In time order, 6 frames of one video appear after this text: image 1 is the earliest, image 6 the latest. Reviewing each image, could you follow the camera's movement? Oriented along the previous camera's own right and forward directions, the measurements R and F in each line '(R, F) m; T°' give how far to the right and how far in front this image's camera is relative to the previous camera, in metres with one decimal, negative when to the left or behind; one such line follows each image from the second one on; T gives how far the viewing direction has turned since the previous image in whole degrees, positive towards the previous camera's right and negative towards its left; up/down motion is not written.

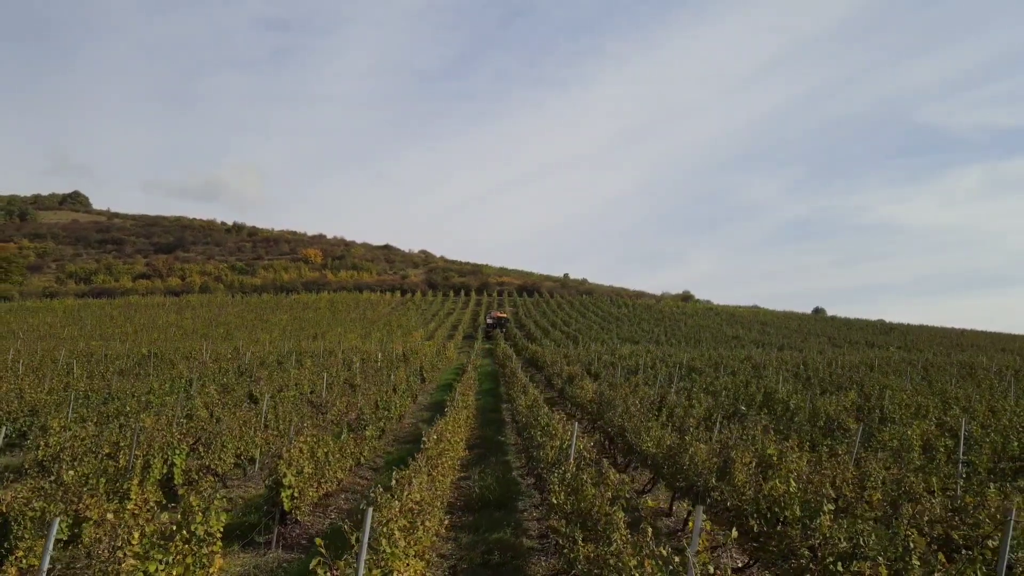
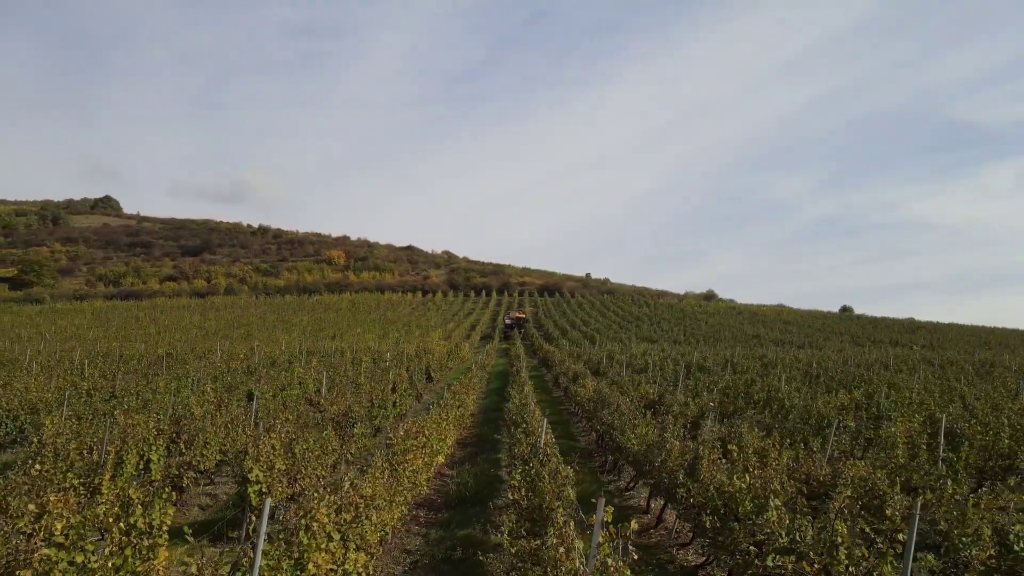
(+0.6, 0.0) m; -1°
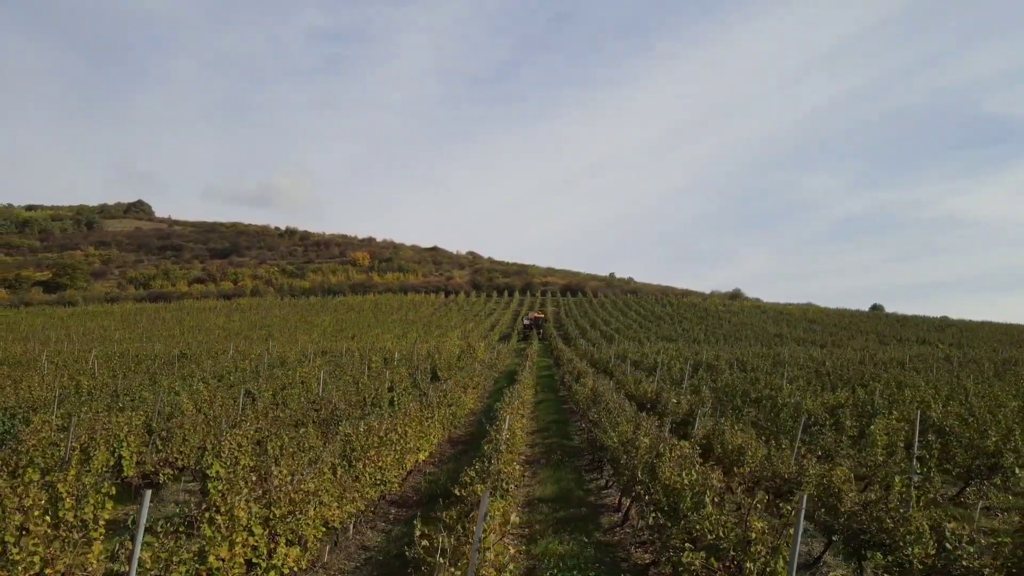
(+0.7, 0.0) m; -1°
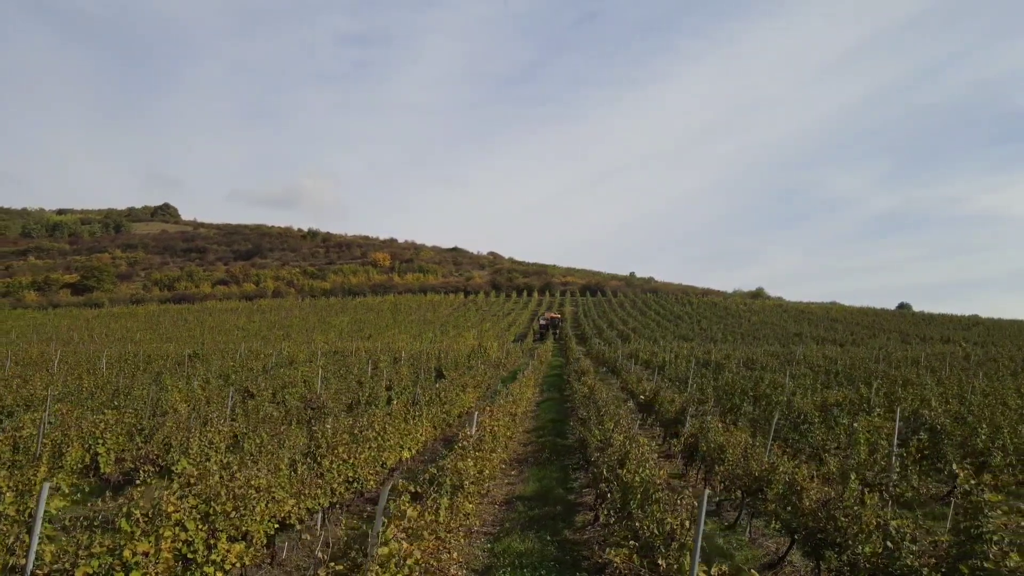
(+0.6, +0.1) m; -1°
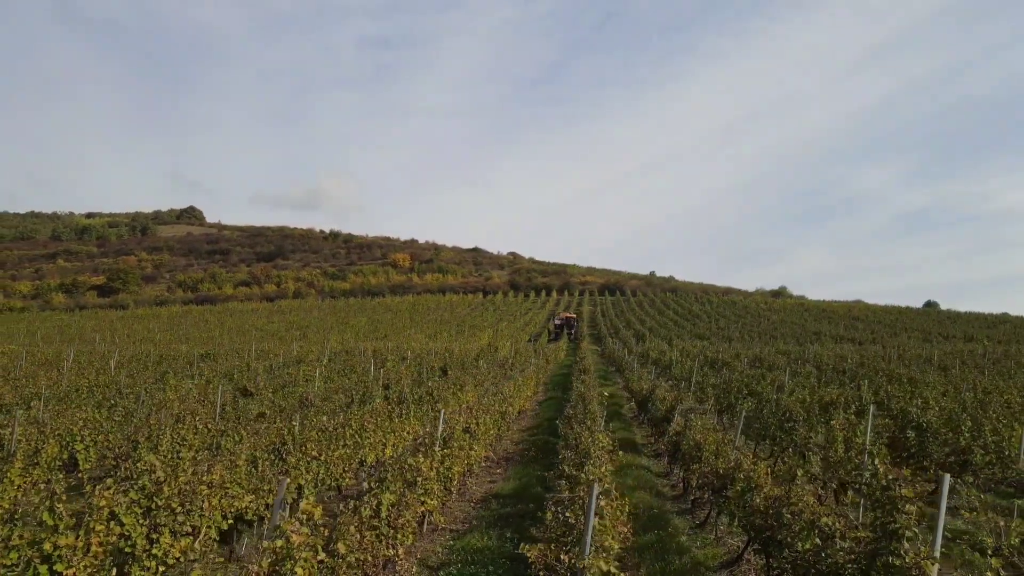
(+0.6, 0.0) m; -1°
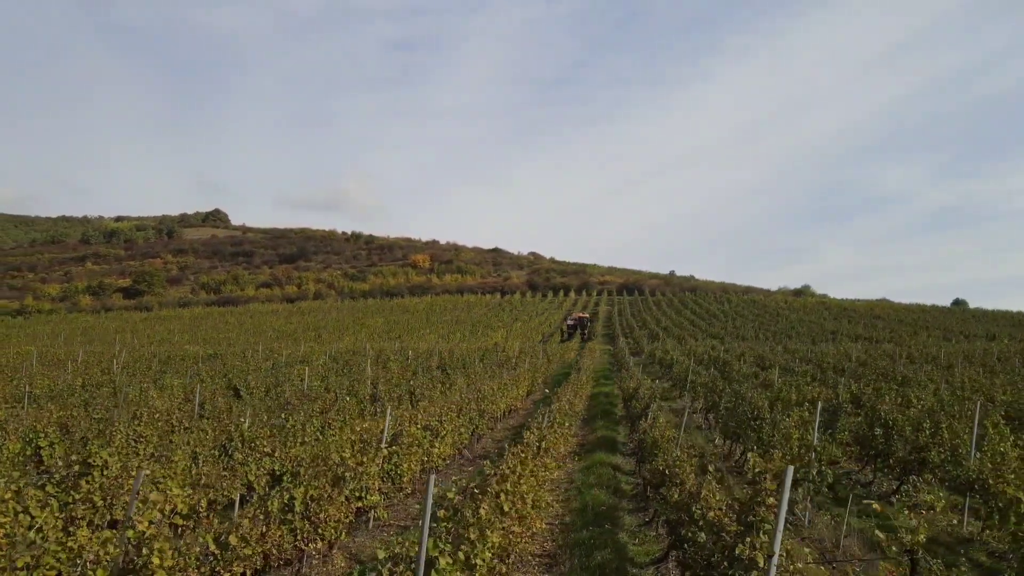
(+0.8, -0.1) m; -1°
